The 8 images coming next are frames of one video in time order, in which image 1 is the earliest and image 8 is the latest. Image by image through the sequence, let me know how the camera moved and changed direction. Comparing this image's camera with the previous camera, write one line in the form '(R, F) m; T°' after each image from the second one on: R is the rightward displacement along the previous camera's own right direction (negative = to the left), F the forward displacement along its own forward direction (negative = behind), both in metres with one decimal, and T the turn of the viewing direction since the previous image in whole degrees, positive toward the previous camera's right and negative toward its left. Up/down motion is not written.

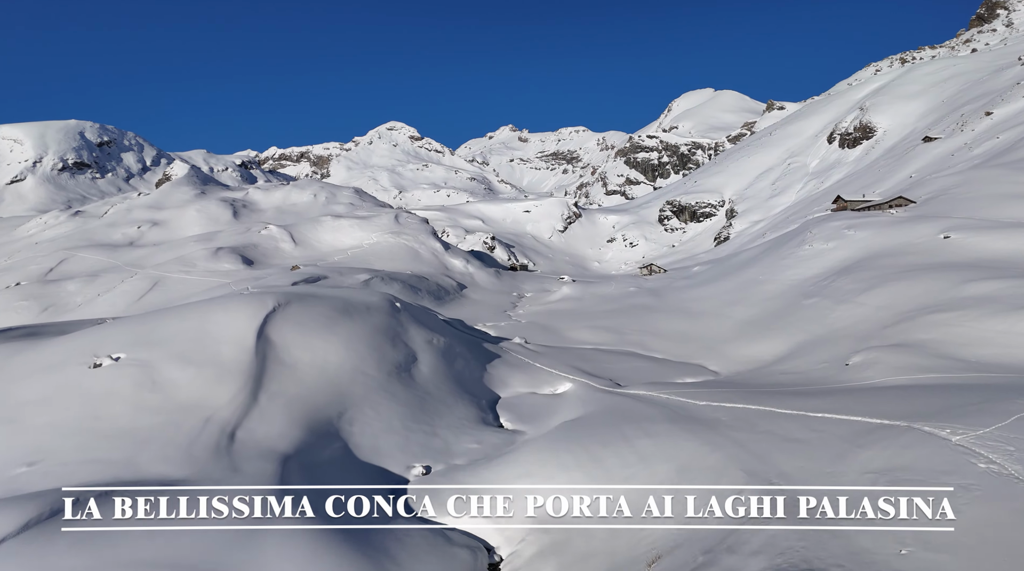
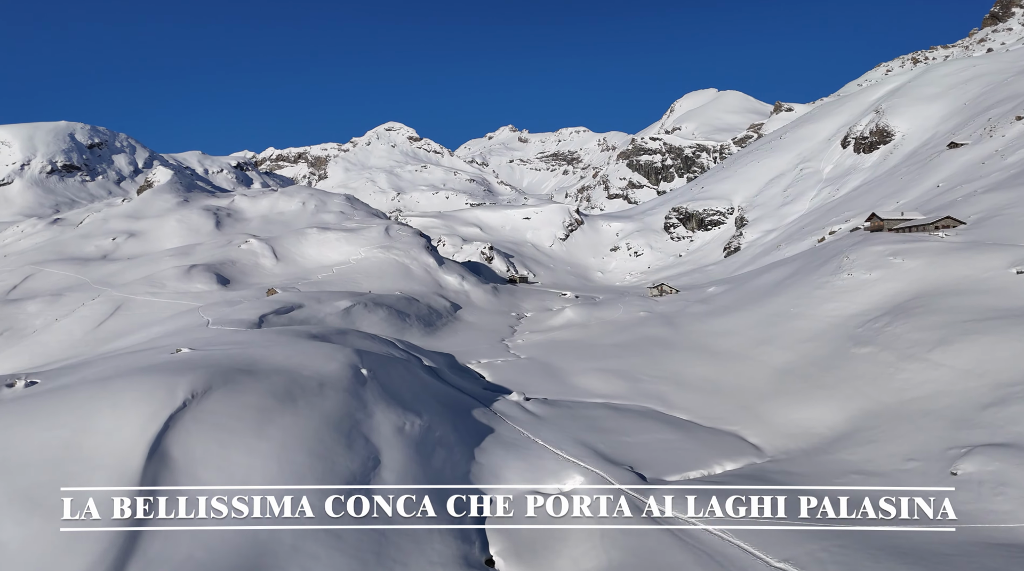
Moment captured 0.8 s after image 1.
(+0.1, +6.2) m; 0°
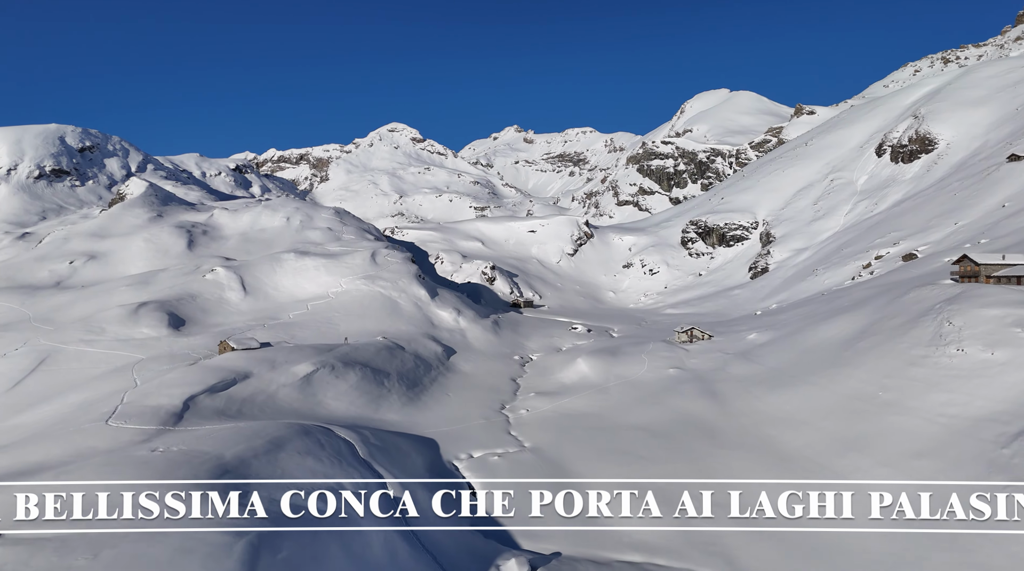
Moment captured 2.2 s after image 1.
(+0.2, +10.7) m; 0°
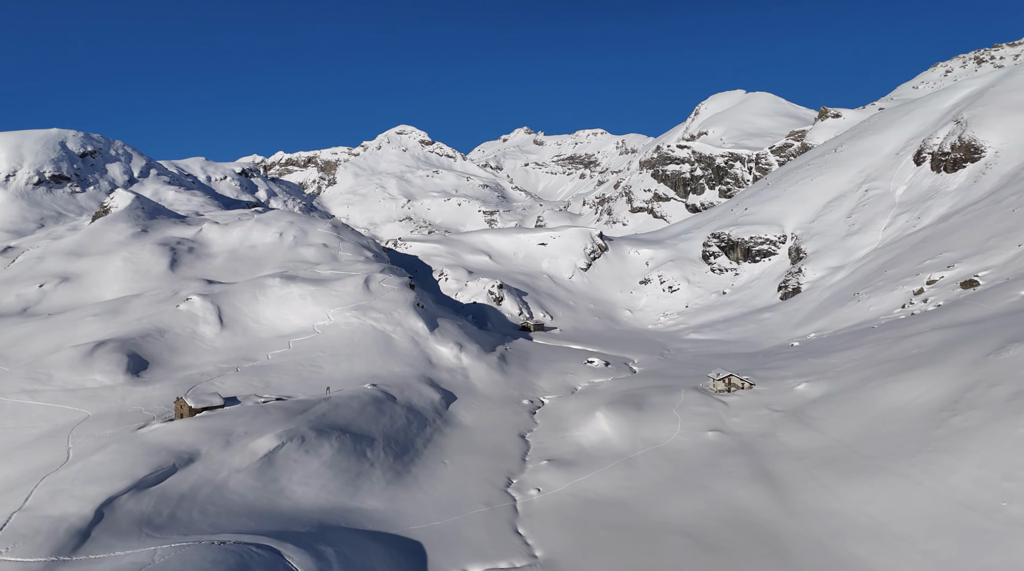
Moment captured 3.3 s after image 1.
(+0.1, +8.0) m; -1°
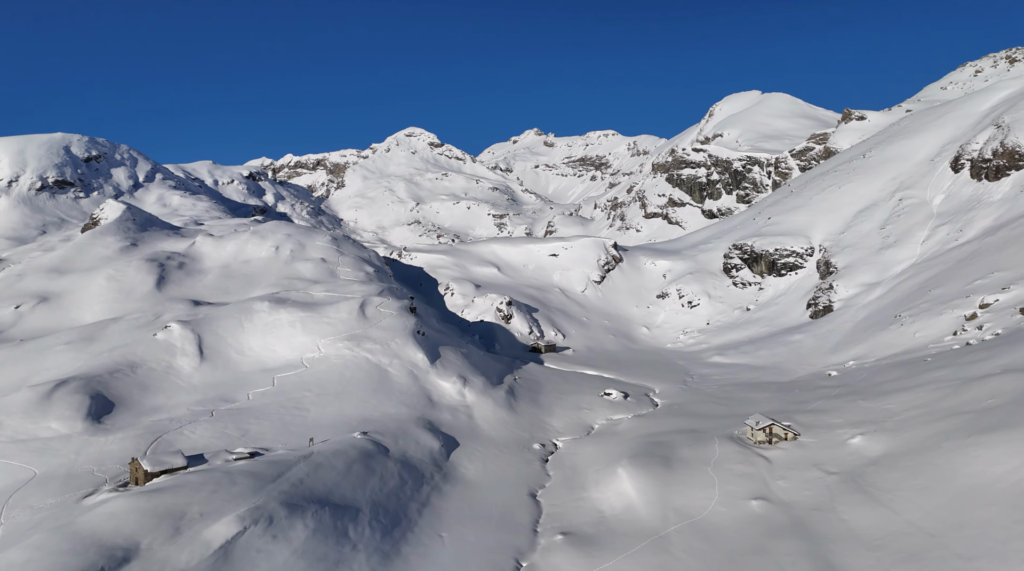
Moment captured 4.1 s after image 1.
(+0.1, +6.2) m; -1°
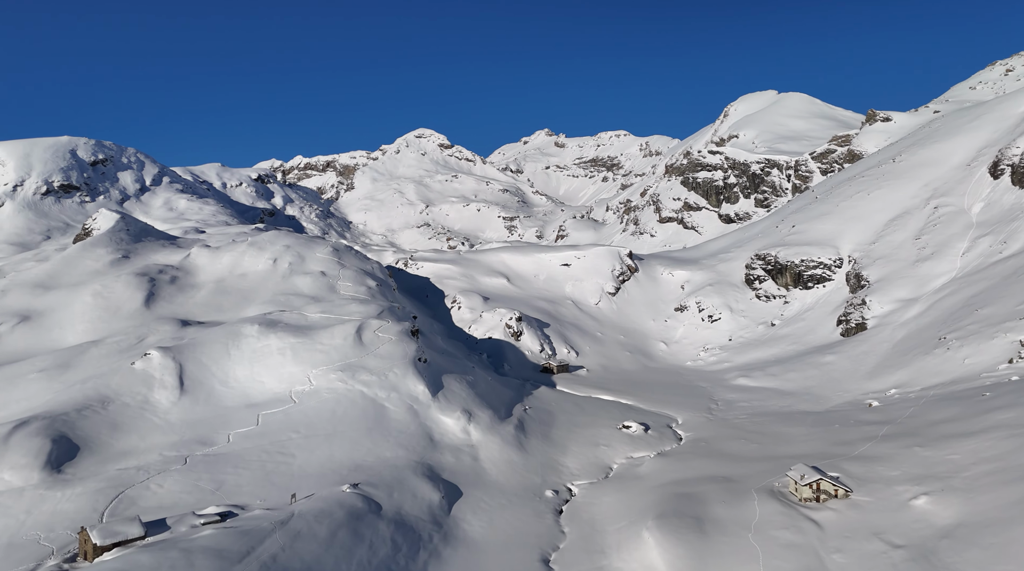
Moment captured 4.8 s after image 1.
(+0.1, +5.4) m; -1°
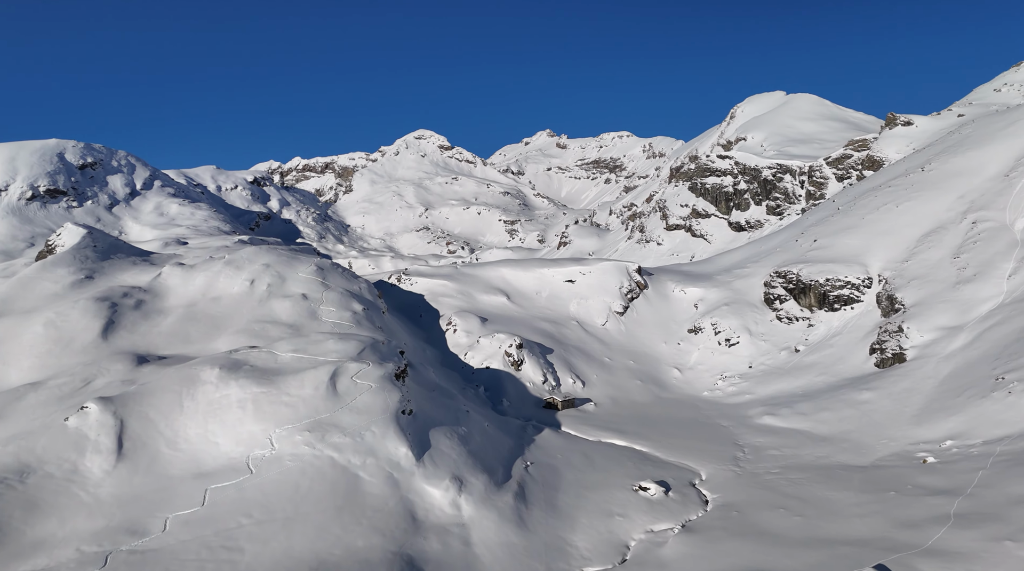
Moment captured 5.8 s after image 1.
(+0.2, +8.1) m; 0°
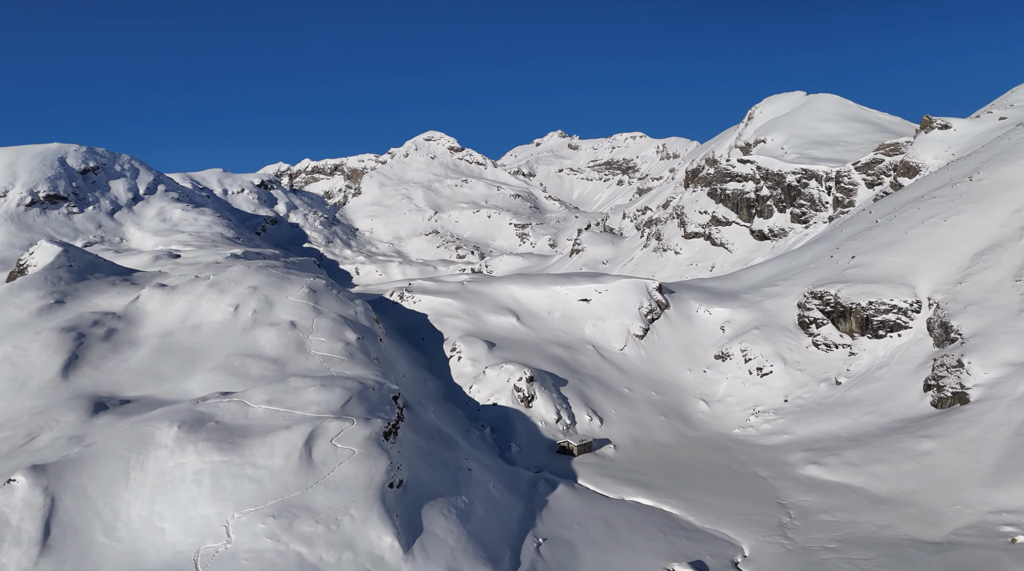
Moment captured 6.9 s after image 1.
(+0.1, +8.1) m; -1°
